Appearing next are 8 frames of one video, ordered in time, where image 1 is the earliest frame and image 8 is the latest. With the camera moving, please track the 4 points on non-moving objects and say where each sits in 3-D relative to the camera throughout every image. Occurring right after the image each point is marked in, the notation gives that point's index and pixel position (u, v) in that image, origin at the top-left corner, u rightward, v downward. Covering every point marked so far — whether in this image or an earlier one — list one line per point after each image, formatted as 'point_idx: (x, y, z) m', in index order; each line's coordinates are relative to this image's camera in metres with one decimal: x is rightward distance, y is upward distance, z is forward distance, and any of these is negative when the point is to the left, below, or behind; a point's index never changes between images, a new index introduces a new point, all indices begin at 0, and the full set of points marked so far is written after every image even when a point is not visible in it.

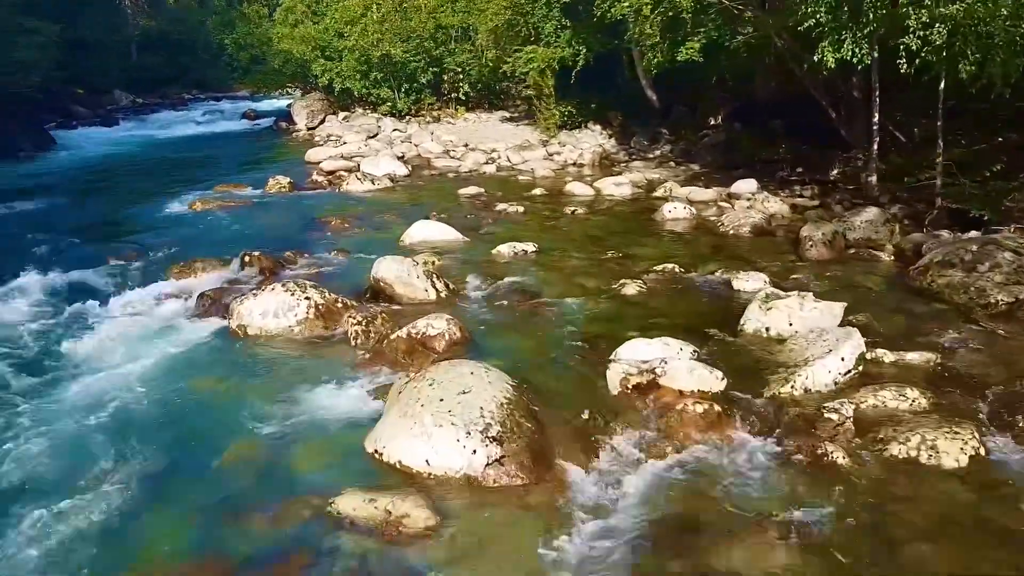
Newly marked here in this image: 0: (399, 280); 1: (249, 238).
0: (-1.7, +0.1, +10.0) m
1: (-5.5, +0.9, +14.1) m
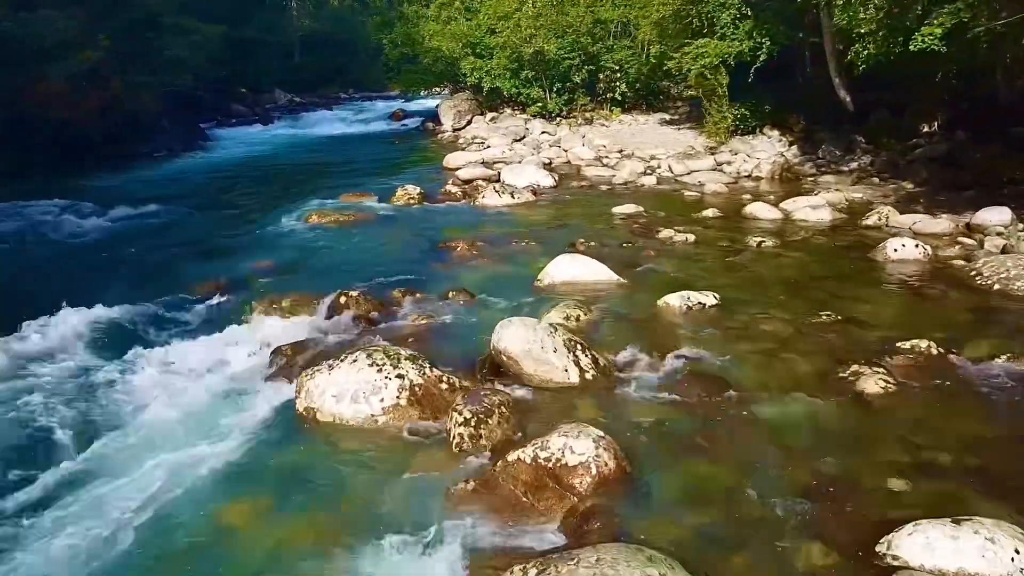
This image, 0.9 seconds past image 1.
0: (+0.1, -0.7, +7.2) m
1: (-2.7, +0.3, +12.0) m
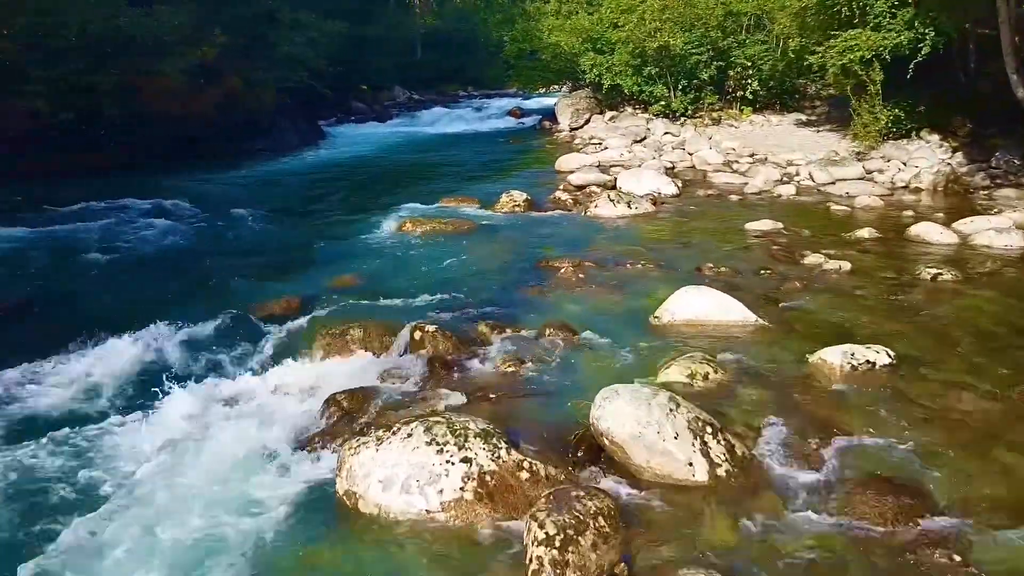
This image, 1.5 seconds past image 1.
0: (+1.0, -1.2, +5.4) m
1: (-1.0, 0.0, +10.5) m
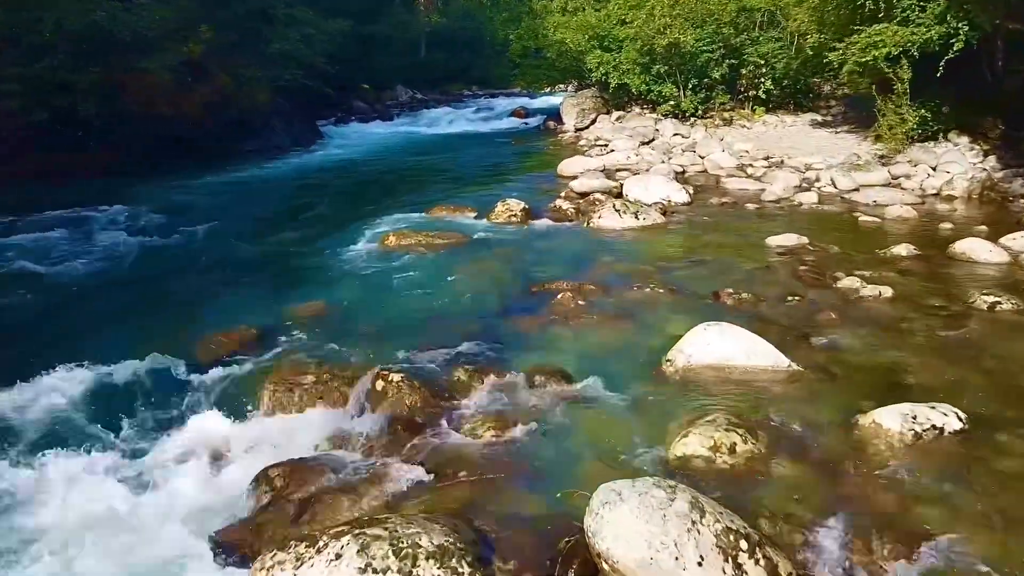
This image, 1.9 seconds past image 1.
0: (+0.8, -1.6, +3.9) m
1: (-1.2, -0.4, +9.1) m
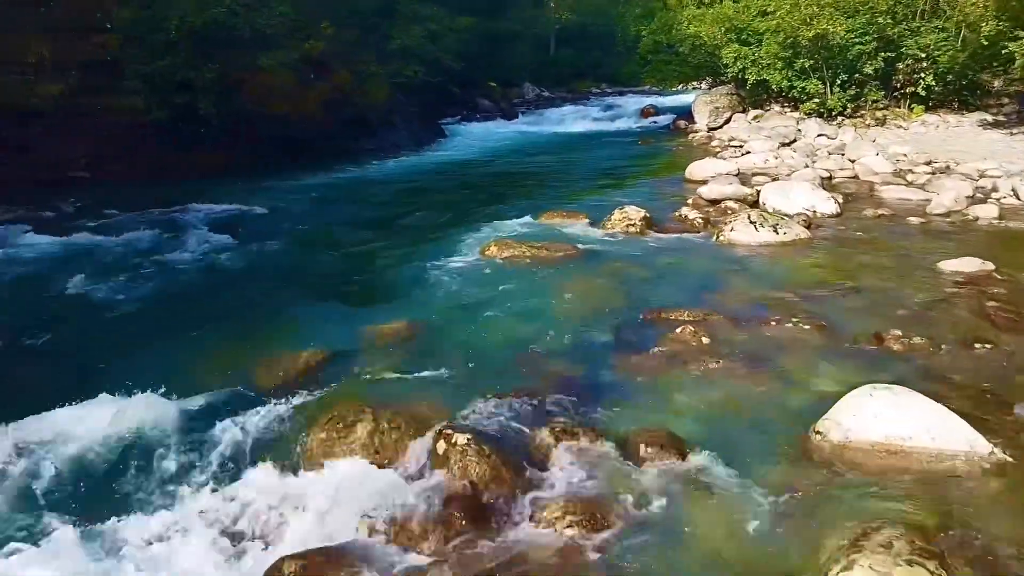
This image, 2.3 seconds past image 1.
0: (+1.0, -2.0, +2.4) m
1: (0.0, -0.7, +7.9) m
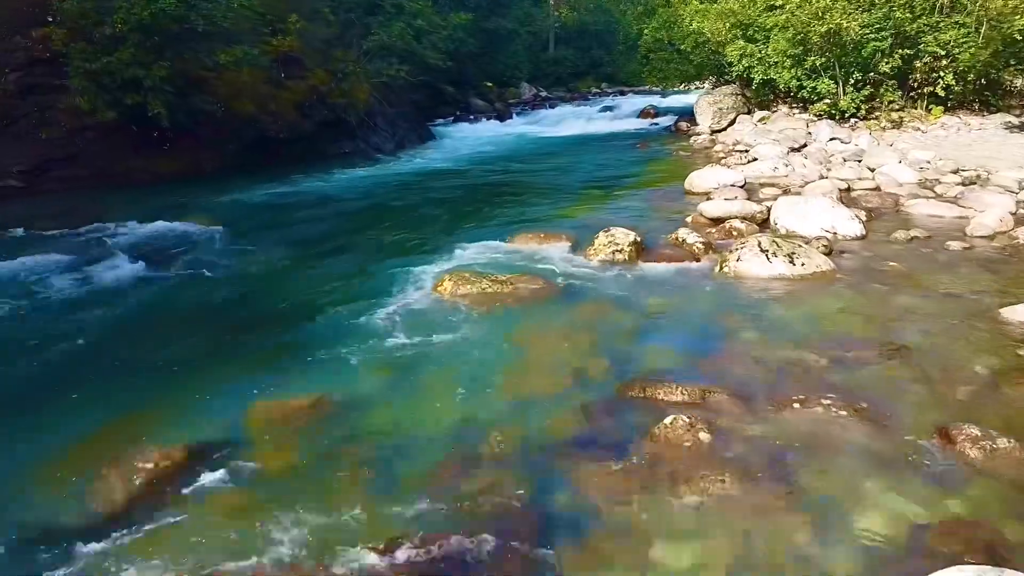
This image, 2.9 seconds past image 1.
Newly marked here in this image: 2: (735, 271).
0: (+0.4, -2.6, +0.3) m
1: (-0.6, -1.3, +5.7) m
2: (+3.3, +0.3, +10.3) m
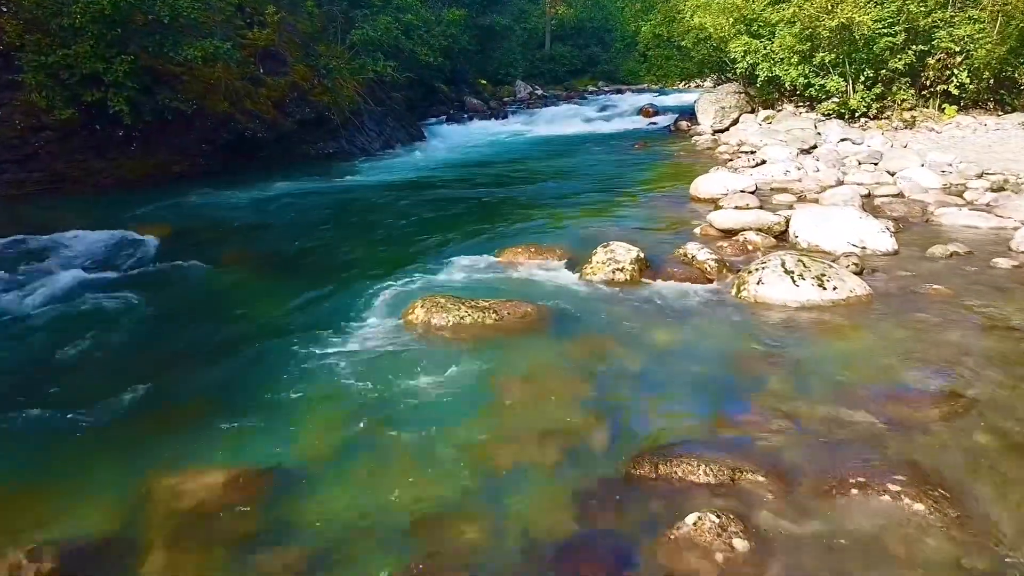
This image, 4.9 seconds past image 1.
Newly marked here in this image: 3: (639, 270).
0: (+0.2, -3.0, -1.2) m
1: (-0.8, -1.7, +4.3) m
2: (+3.1, -0.1, +8.8) m
3: (+1.8, +0.3, +9.9) m
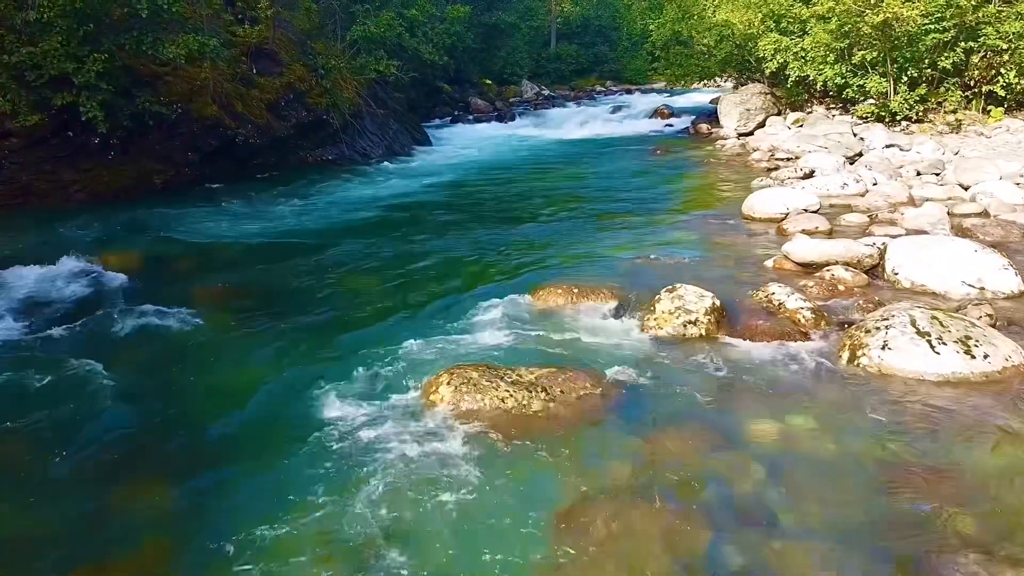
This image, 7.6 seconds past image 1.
0: (+0.7, -3.7, -3.2) m
1: (-0.3, -2.4, +2.2) m
2: (+3.6, -0.8, +6.8) m
3: (+2.3, -0.4, +7.9) m
